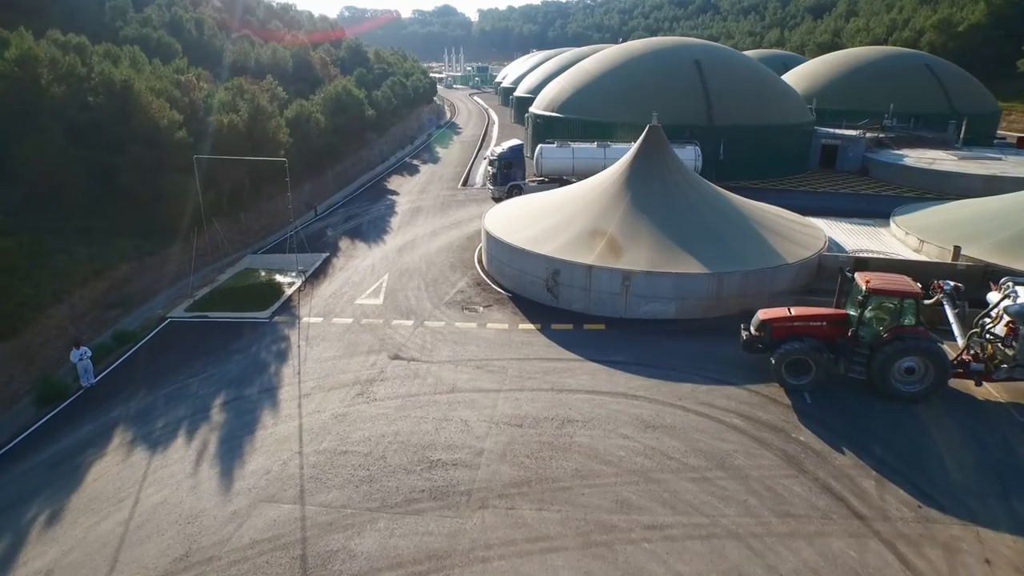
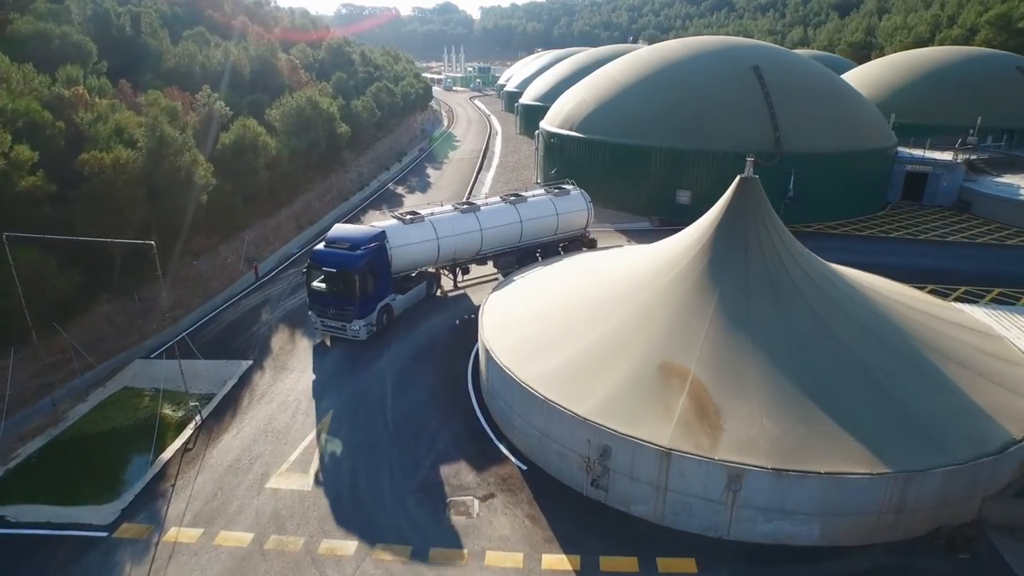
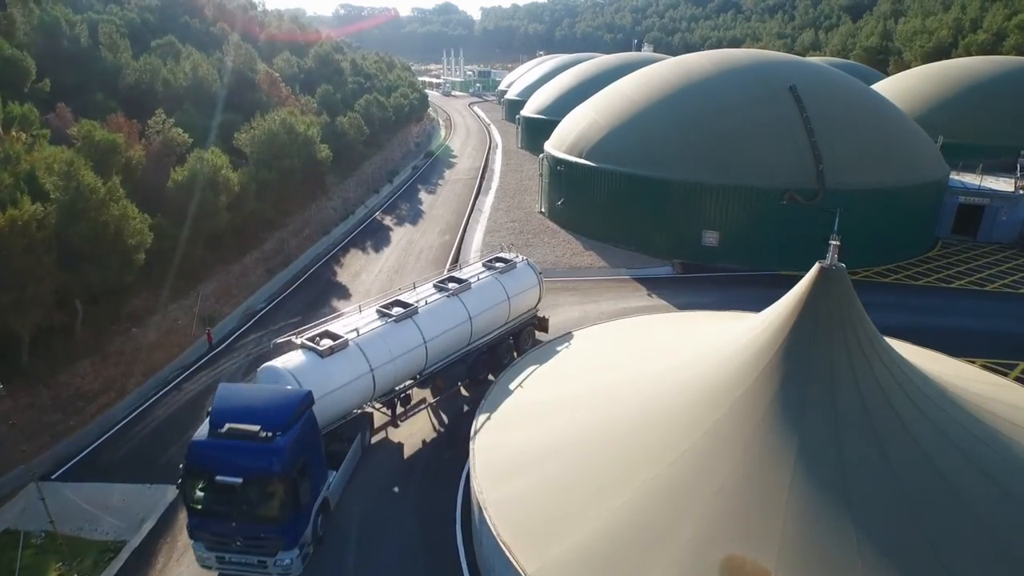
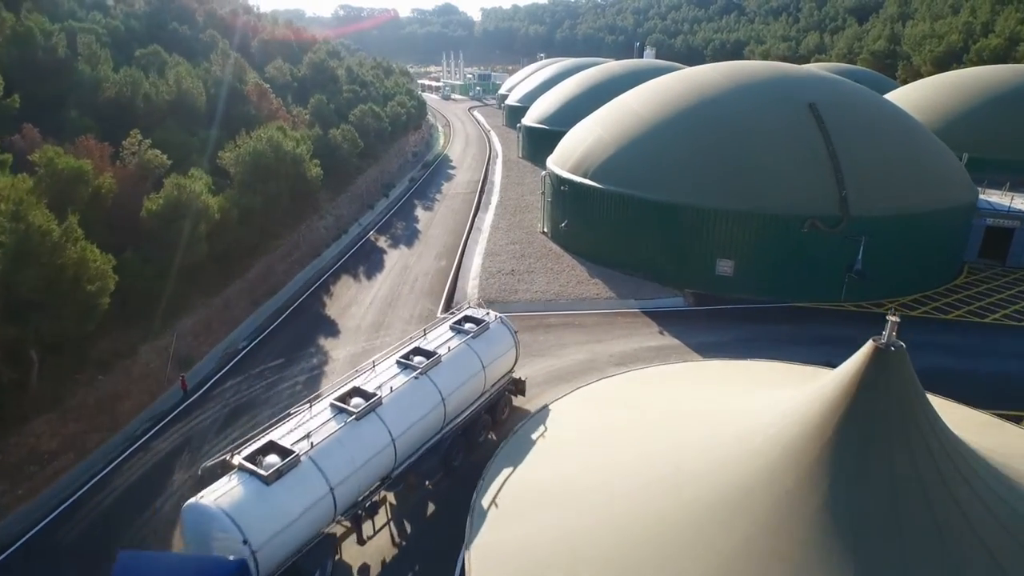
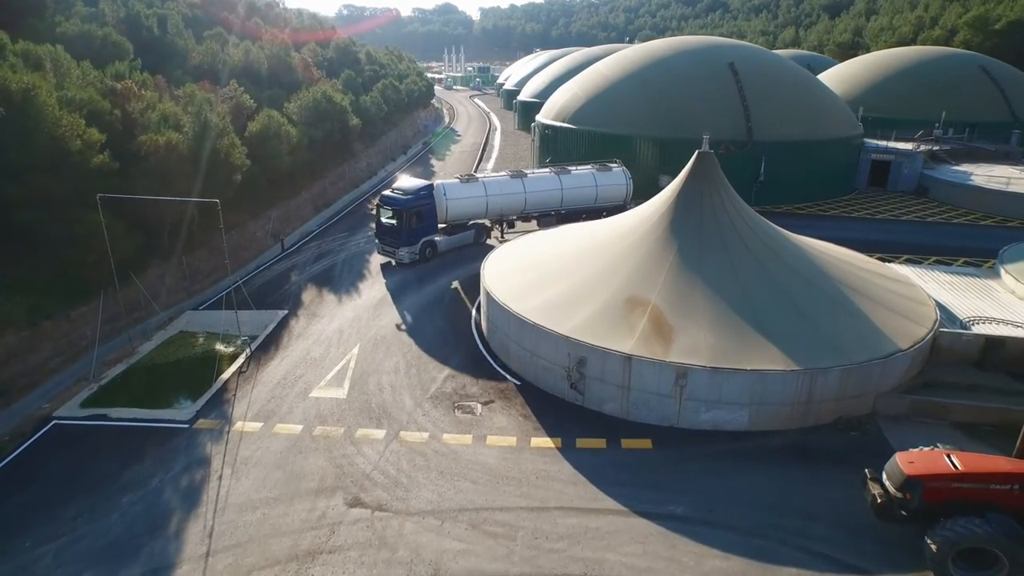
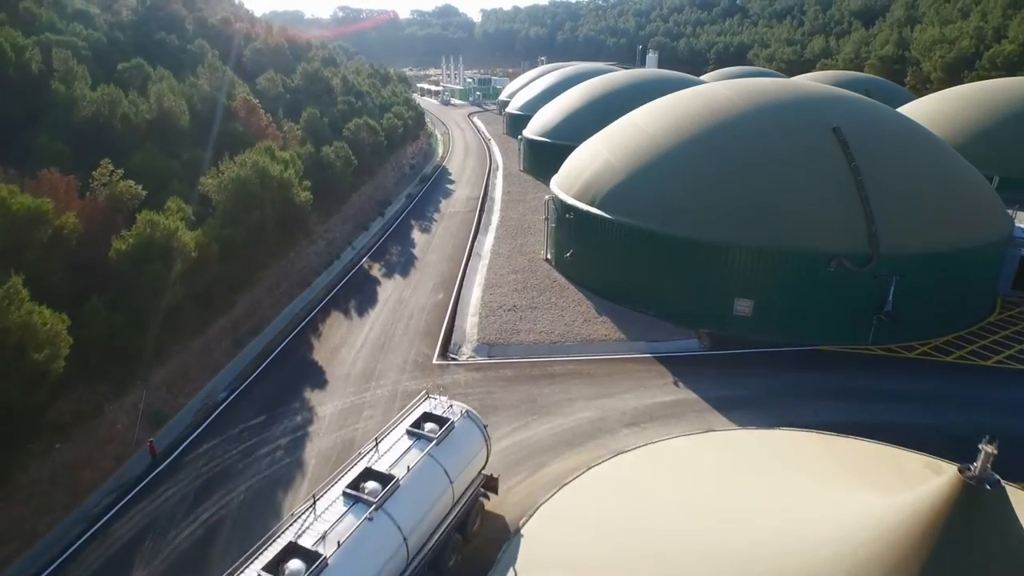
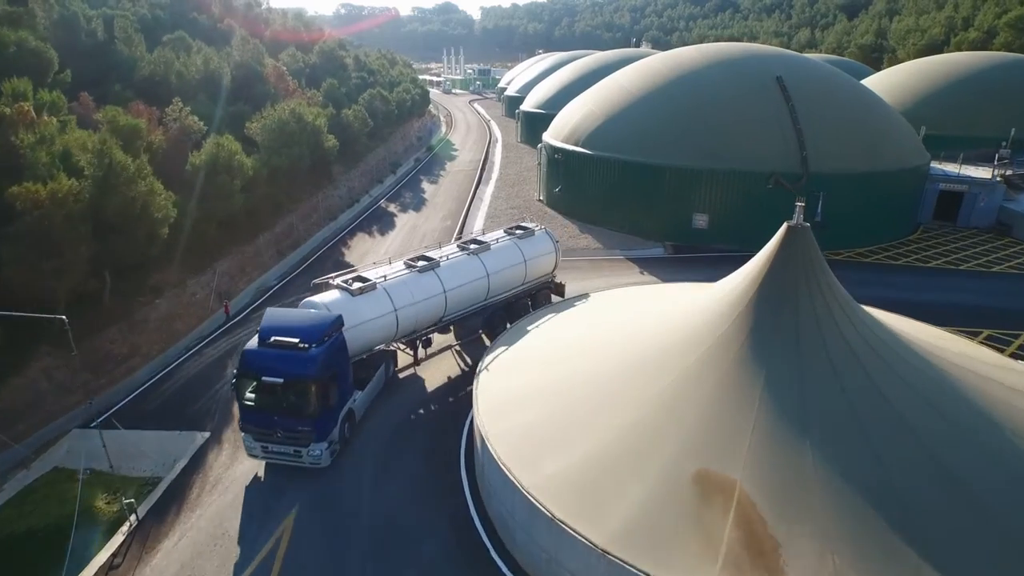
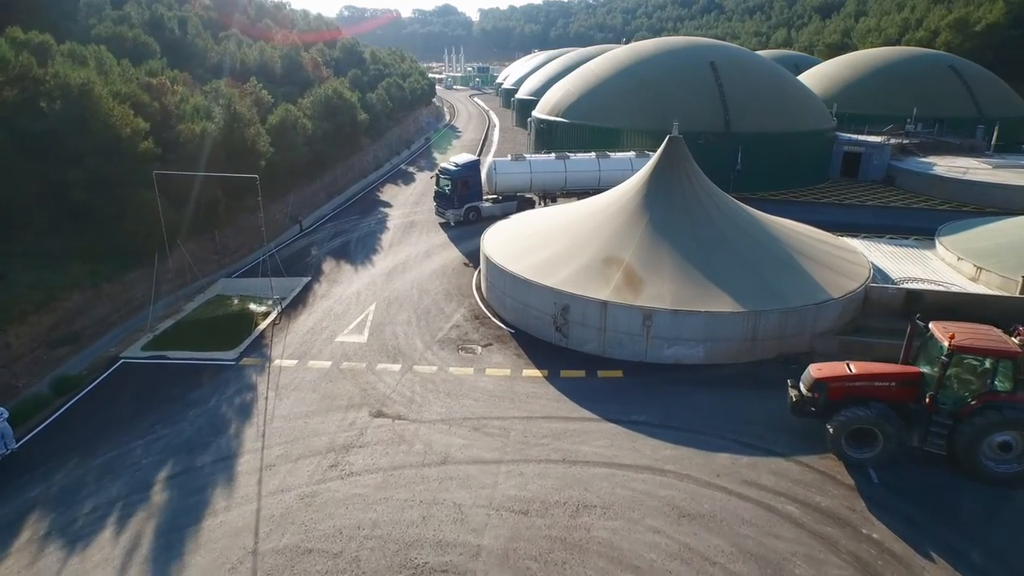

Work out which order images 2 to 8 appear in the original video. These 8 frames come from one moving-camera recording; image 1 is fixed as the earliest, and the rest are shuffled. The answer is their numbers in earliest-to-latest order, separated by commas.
8, 5, 2, 7, 3, 4, 6
